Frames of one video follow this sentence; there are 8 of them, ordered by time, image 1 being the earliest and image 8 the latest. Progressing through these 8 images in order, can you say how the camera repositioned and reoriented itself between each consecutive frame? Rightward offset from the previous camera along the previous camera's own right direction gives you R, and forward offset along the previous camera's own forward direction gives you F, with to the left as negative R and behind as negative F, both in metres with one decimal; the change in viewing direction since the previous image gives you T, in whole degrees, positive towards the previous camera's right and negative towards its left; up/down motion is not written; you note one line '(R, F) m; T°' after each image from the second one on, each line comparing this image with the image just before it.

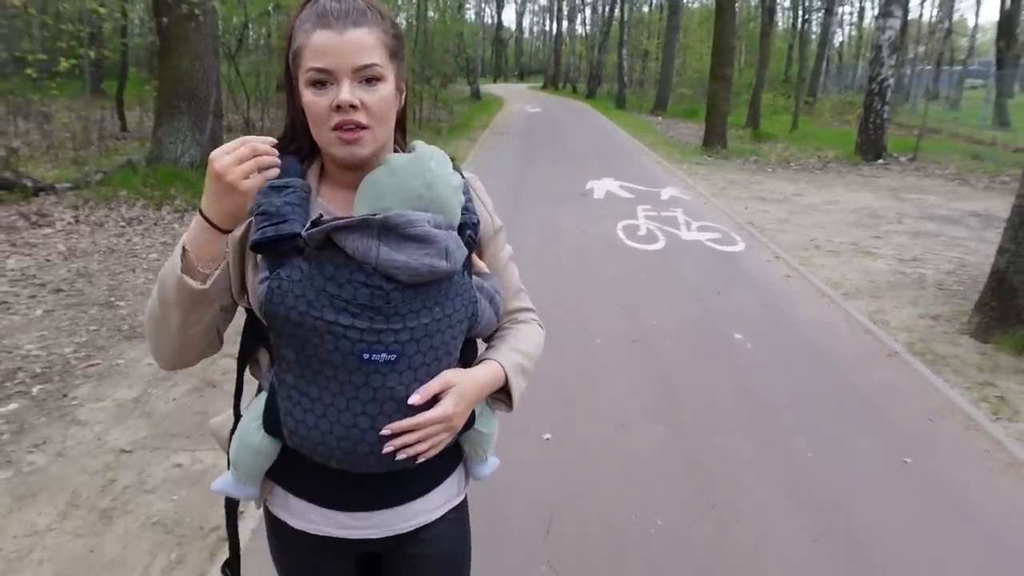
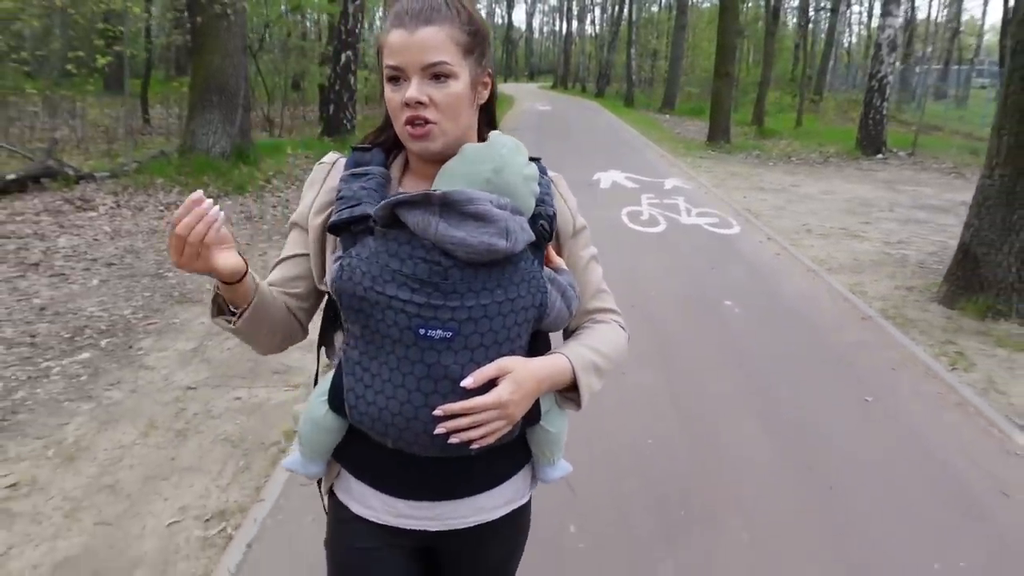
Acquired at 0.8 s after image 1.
(0.0, -0.7) m; -1°
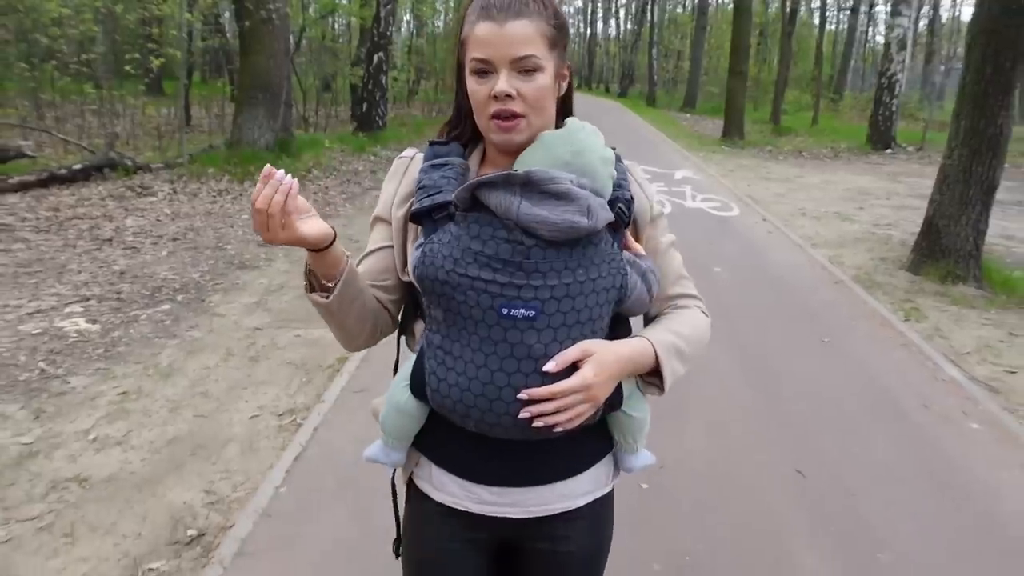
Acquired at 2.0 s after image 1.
(+0.1, -0.9) m; -2°
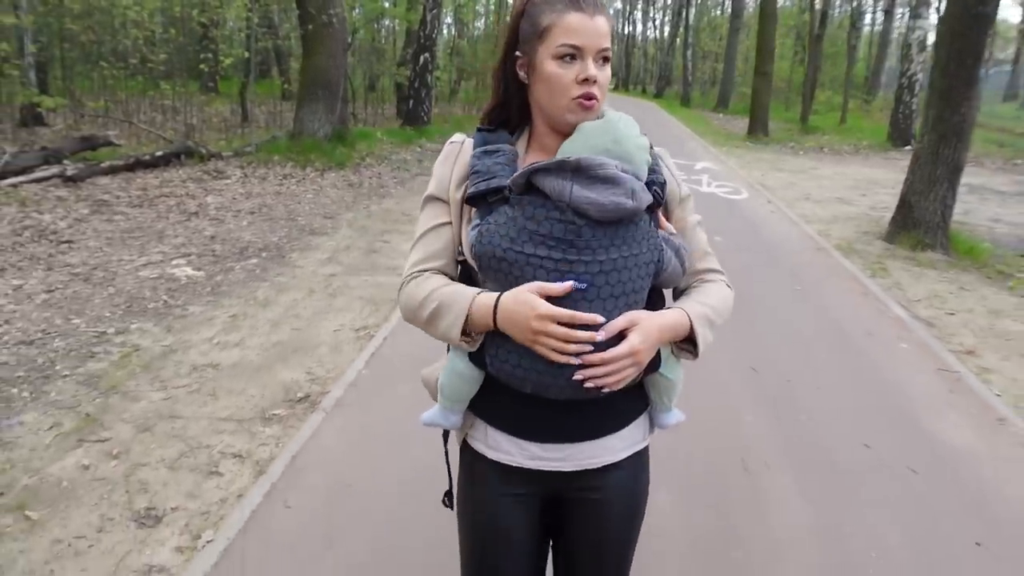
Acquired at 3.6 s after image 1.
(+0.1, -1.3) m; -3°
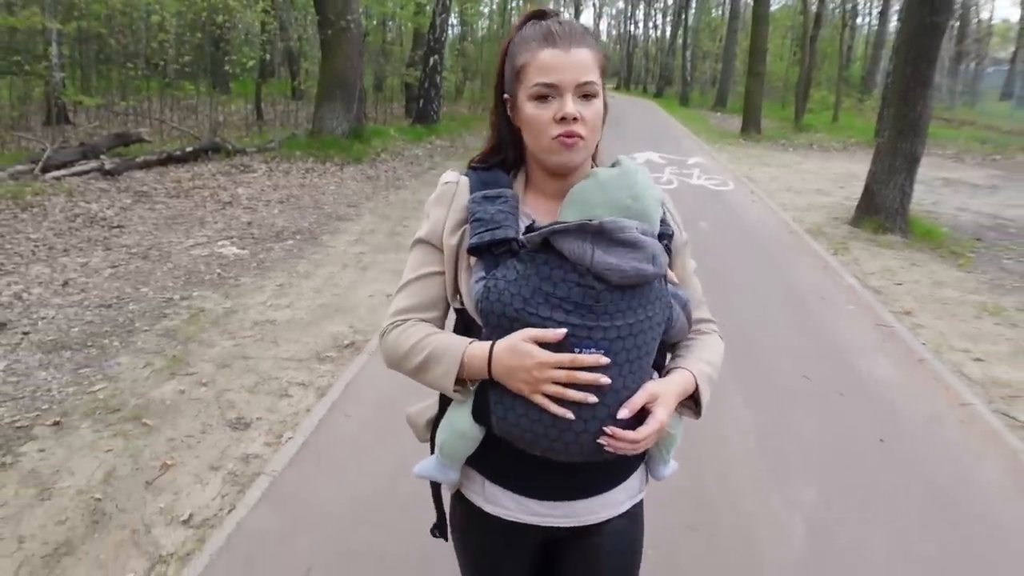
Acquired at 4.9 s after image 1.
(0.0, -1.0) m; 0°
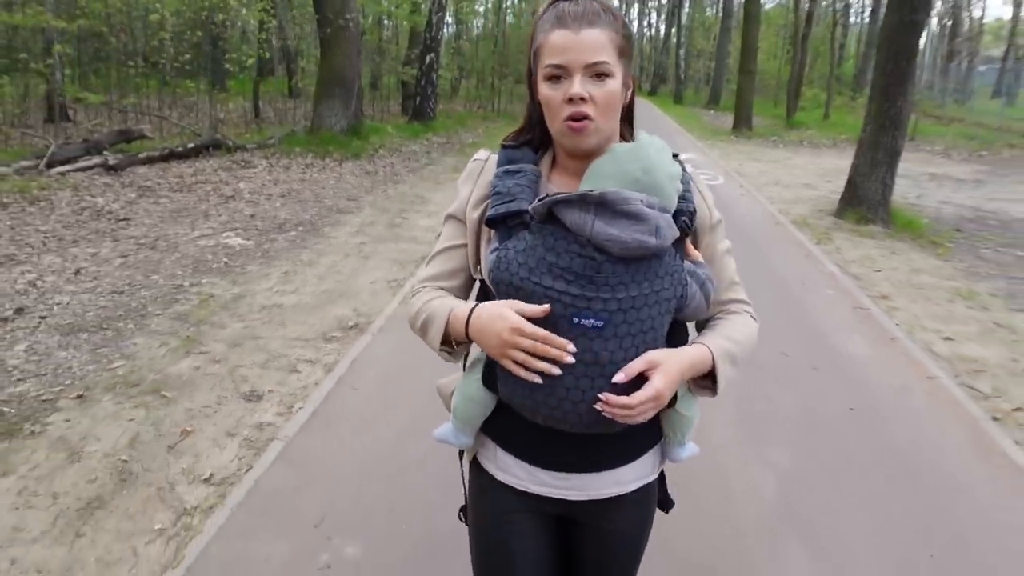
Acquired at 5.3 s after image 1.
(0.0, -0.3) m; 0°
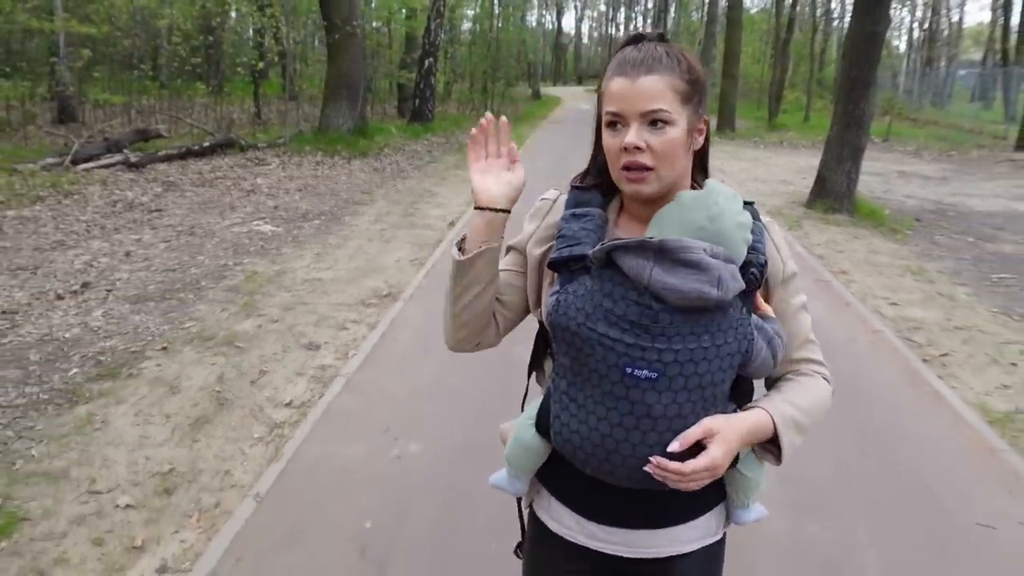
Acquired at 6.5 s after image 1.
(-0.2, -1.0) m; +1°
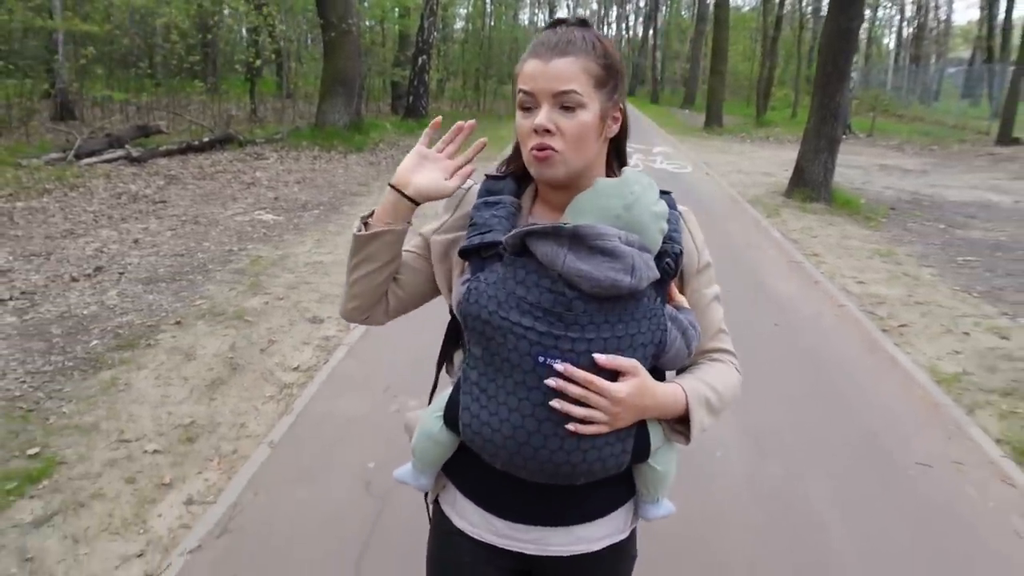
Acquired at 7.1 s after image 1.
(0.0, -0.5) m; 0°
